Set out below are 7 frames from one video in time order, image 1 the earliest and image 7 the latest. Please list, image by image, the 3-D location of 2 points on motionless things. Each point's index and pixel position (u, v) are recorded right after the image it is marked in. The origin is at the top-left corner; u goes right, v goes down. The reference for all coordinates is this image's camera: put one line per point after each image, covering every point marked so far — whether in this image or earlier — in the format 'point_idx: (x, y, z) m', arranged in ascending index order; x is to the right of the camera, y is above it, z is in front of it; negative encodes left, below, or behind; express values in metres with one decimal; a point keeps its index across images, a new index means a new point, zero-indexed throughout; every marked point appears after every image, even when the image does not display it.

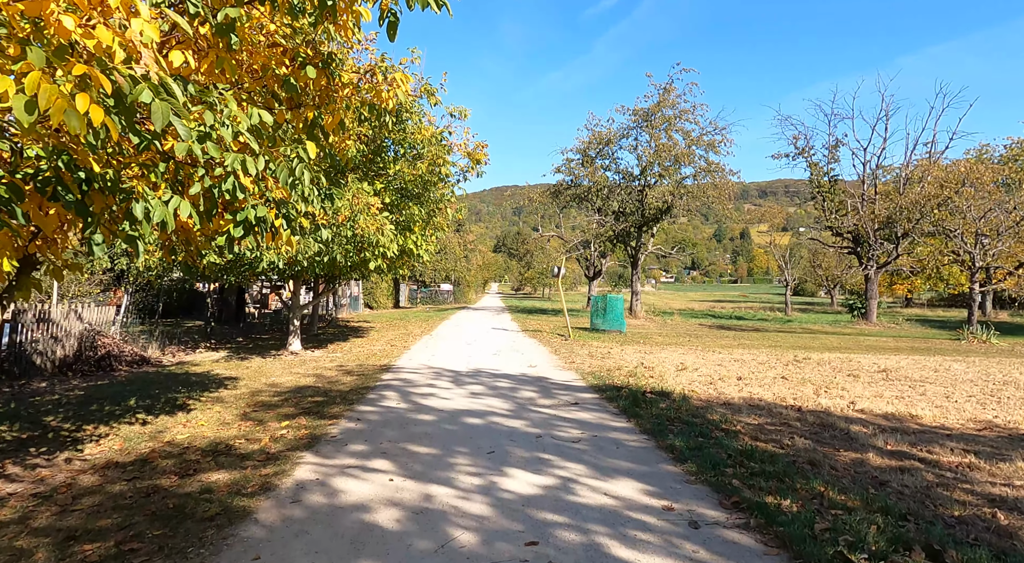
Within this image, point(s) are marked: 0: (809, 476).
0: (+2.2, -1.5, +4.6) m
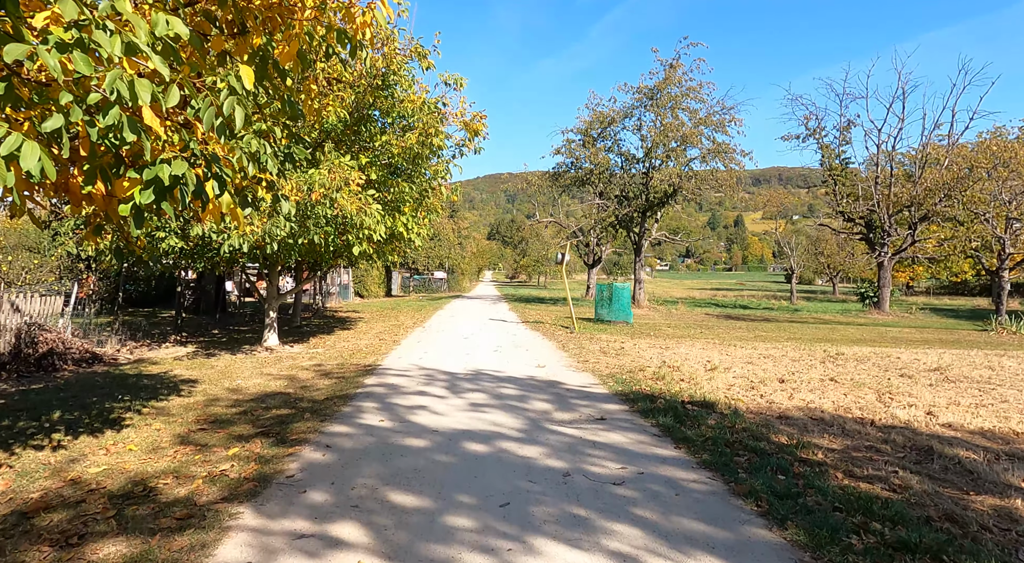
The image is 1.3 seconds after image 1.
0: (+2.4, -1.4, +3.2) m
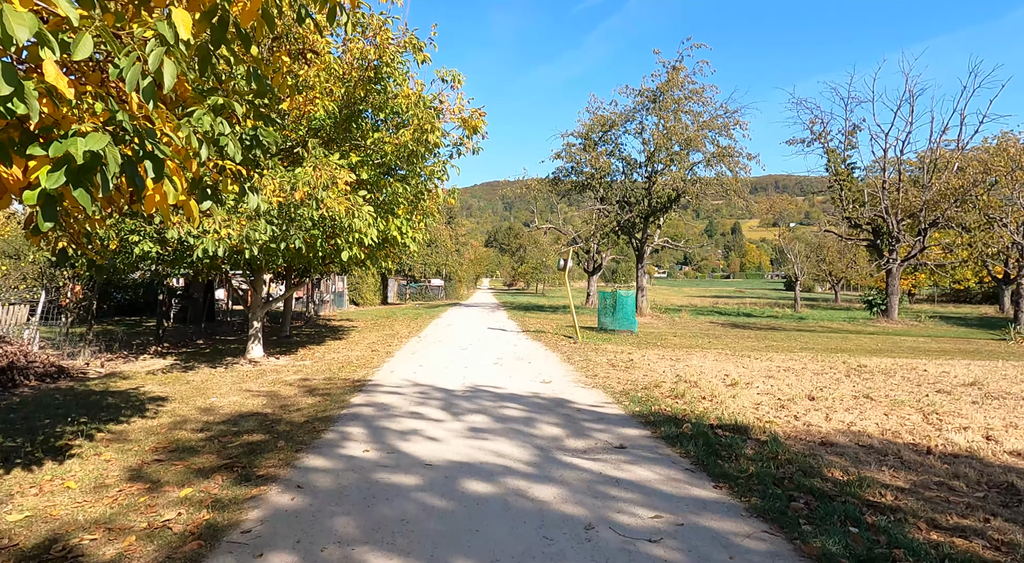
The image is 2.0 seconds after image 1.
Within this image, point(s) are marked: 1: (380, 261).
0: (+2.4, -1.4, +2.4) m
1: (-3.0, +0.5, +14.3) m
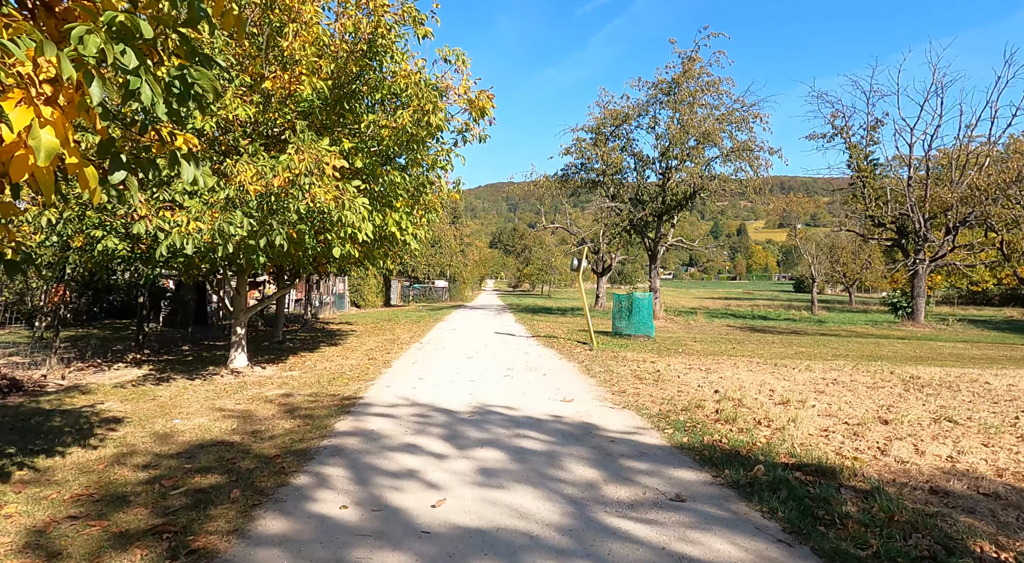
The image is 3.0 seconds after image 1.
0: (+2.6, -1.4, +1.1) m
1: (-2.8, +0.4, +13.1) m
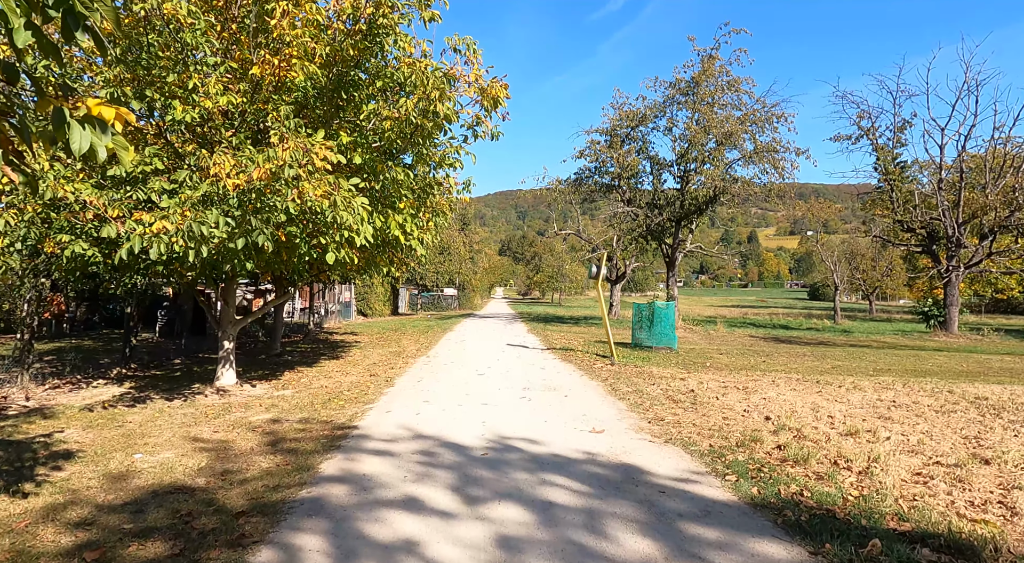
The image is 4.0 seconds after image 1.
0: (+2.7, -1.4, 0.0) m
1: (-2.5, +0.3, +12.1) m
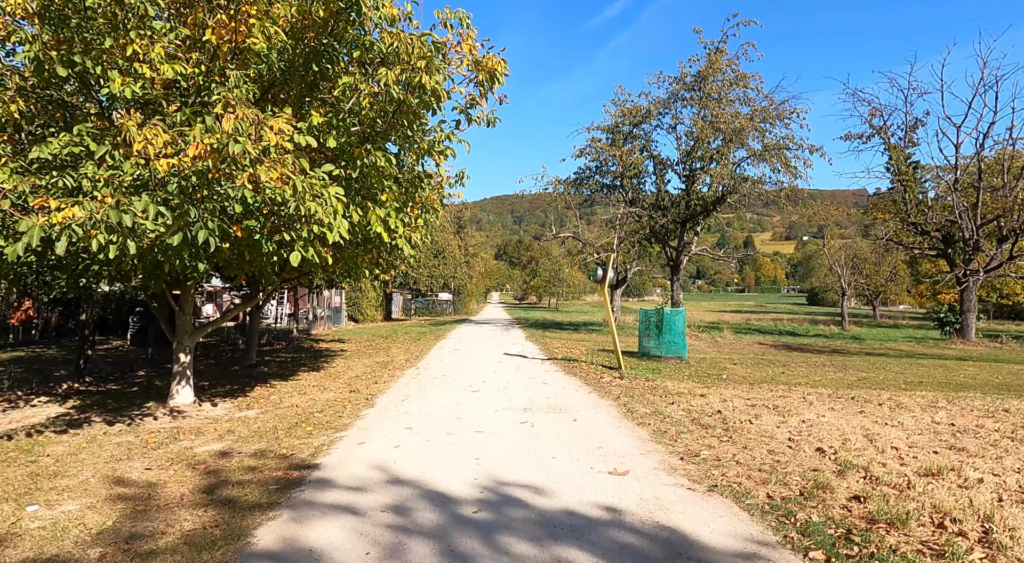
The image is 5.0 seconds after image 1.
0: (+2.7, -1.4, -1.2) m
1: (-2.6, +0.2, +10.8) m
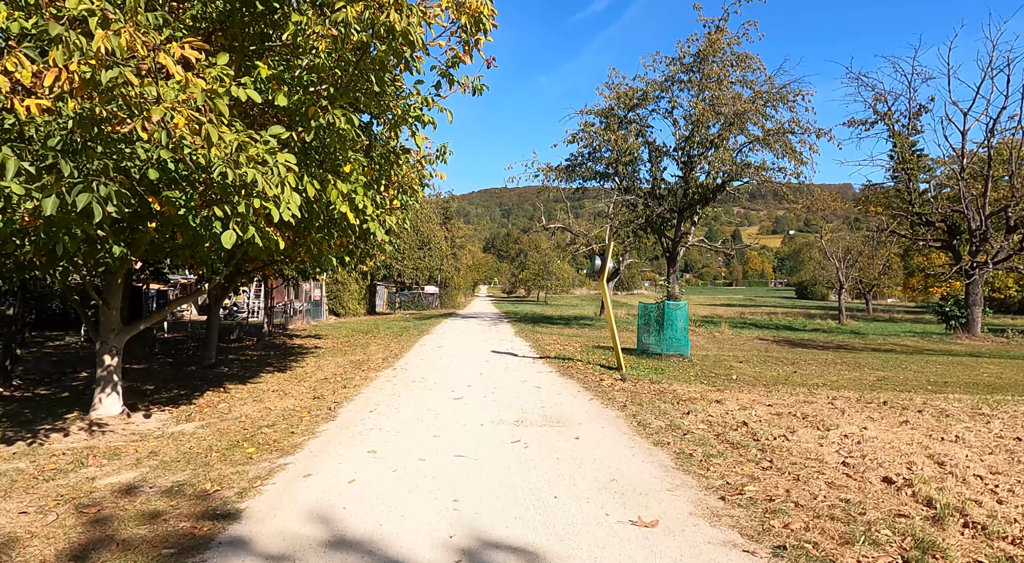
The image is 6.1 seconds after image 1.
0: (+2.8, -1.4, -2.5) m
1: (-2.7, +0.4, +9.5) m
